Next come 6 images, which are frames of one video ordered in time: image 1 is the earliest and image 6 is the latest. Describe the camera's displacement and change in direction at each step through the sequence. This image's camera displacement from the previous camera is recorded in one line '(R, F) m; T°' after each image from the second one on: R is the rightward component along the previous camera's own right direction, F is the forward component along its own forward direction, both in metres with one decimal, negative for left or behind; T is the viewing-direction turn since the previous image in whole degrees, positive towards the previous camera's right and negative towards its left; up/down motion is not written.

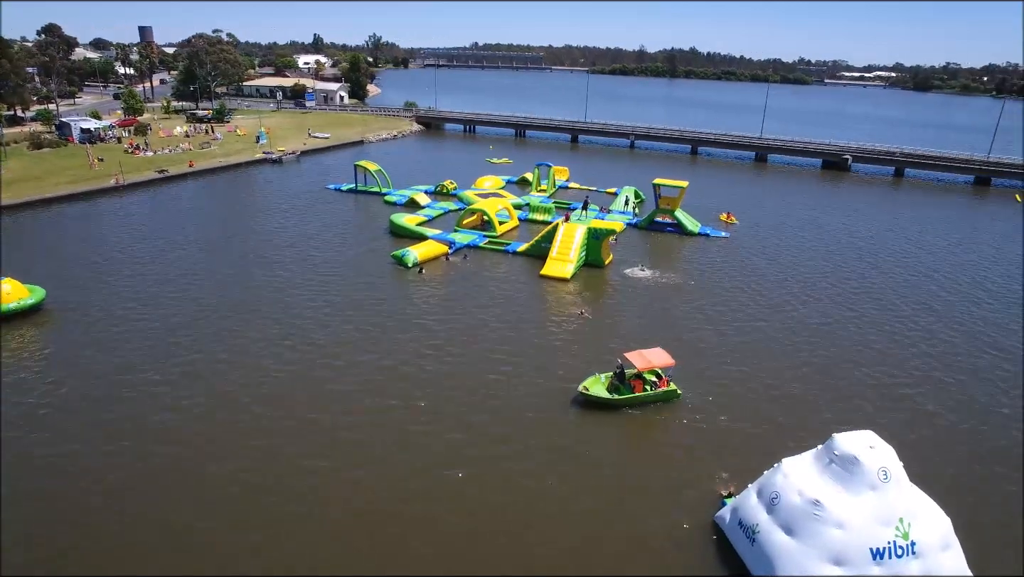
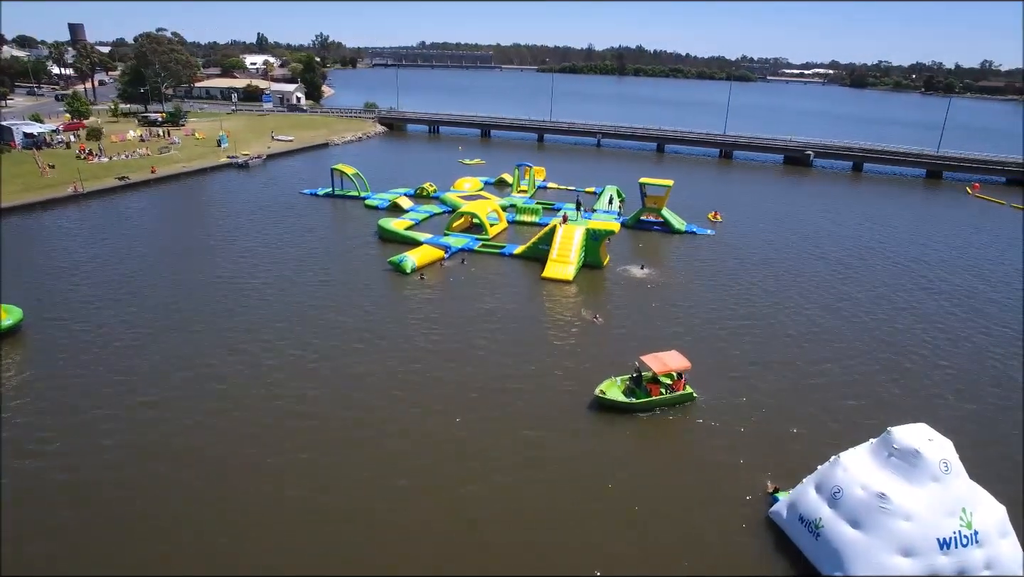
(-2.6, +0.4) m; +4°
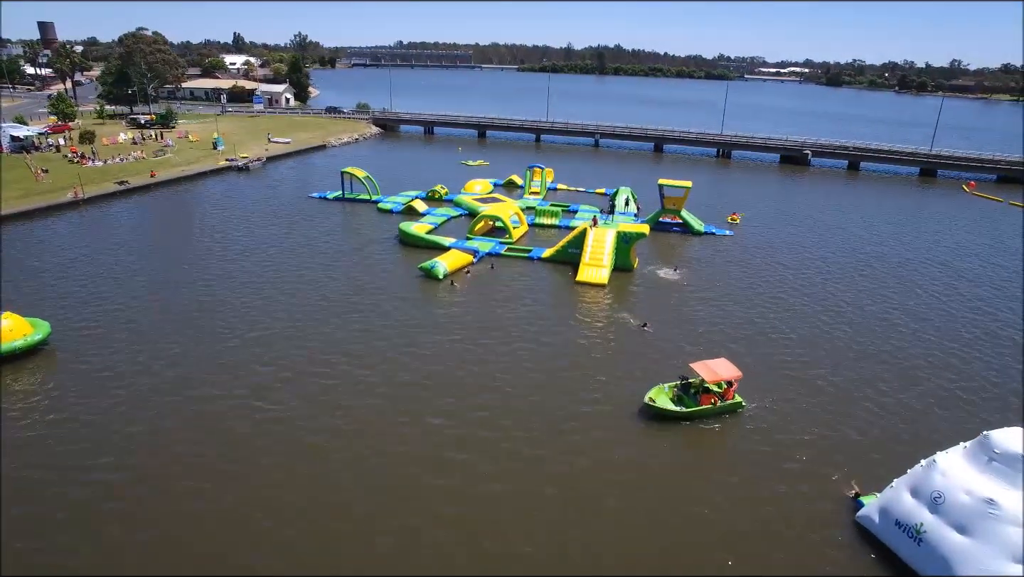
(-3.0, +0.4) m; +2°
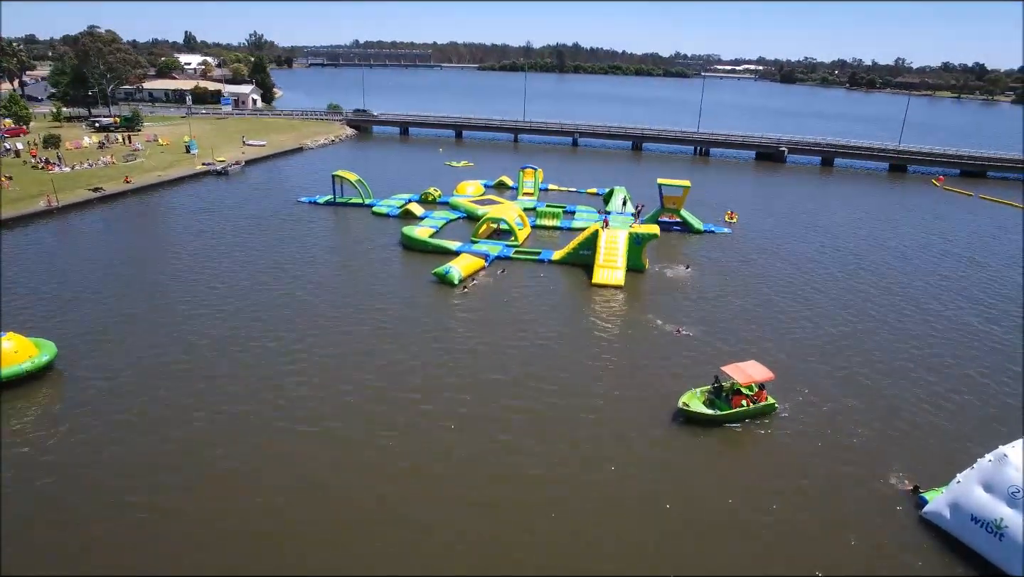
(-2.9, +0.5) m; +3°
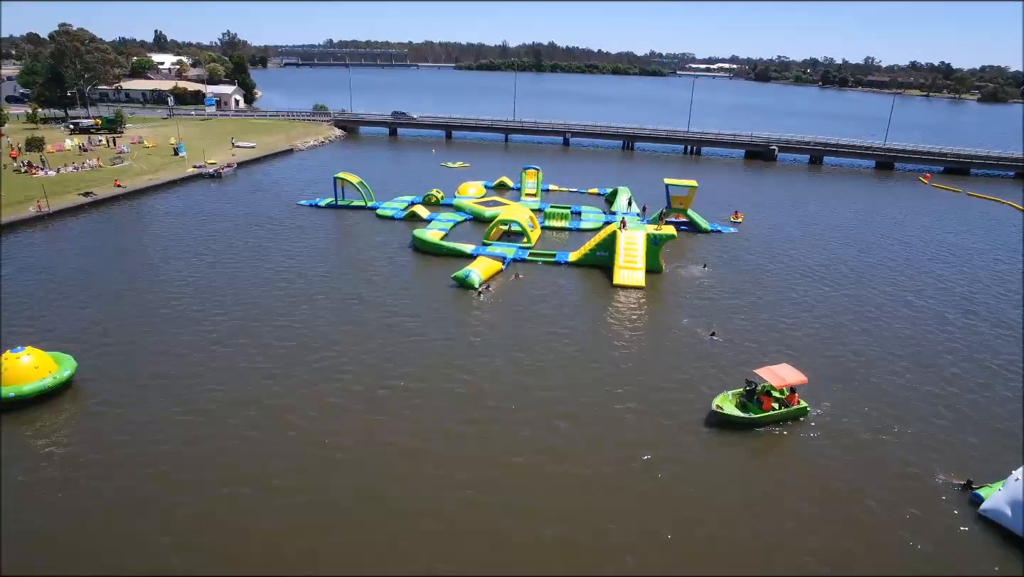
(-2.3, +0.4) m; +2°
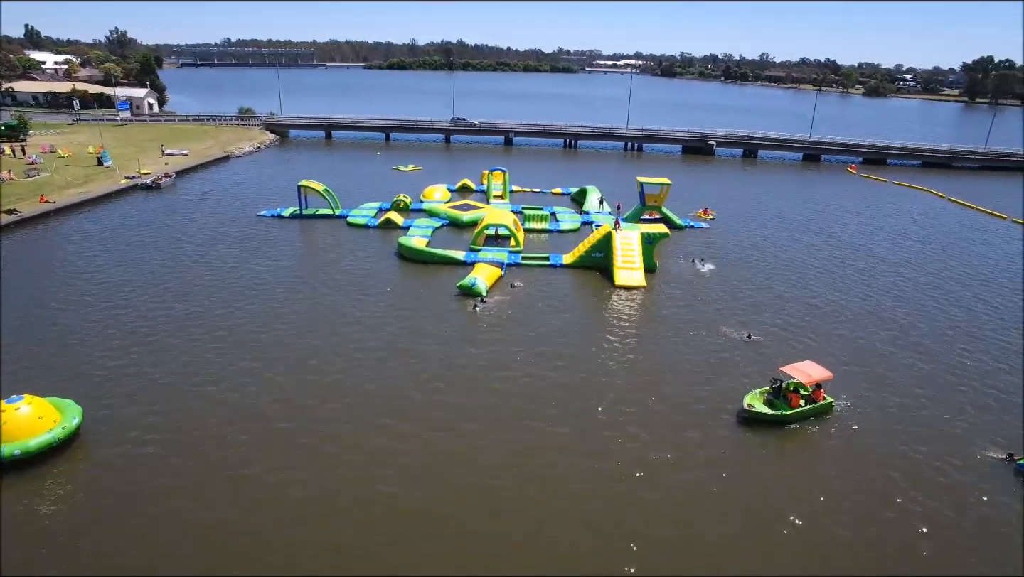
(-4.5, +1.0) m; +7°
